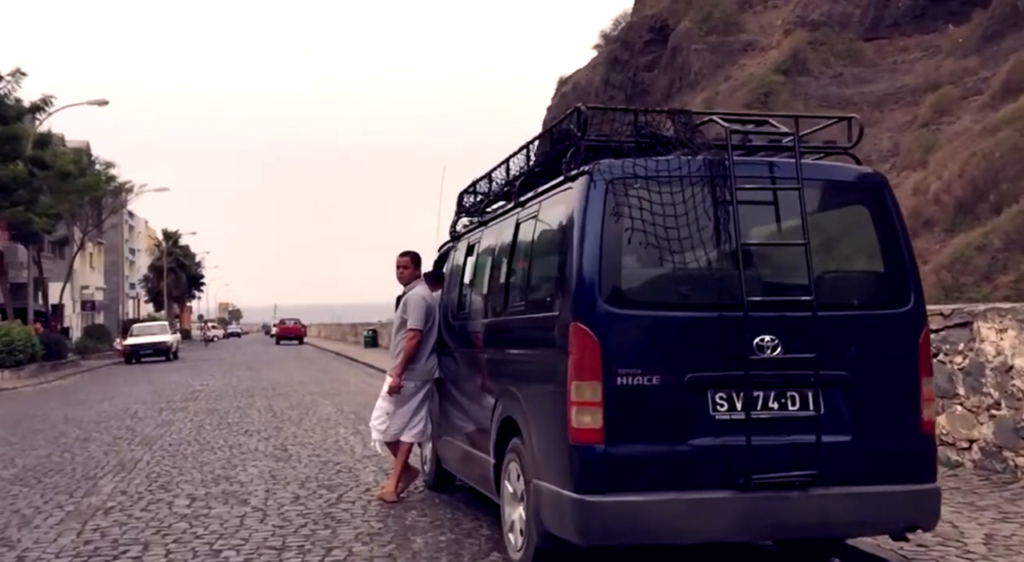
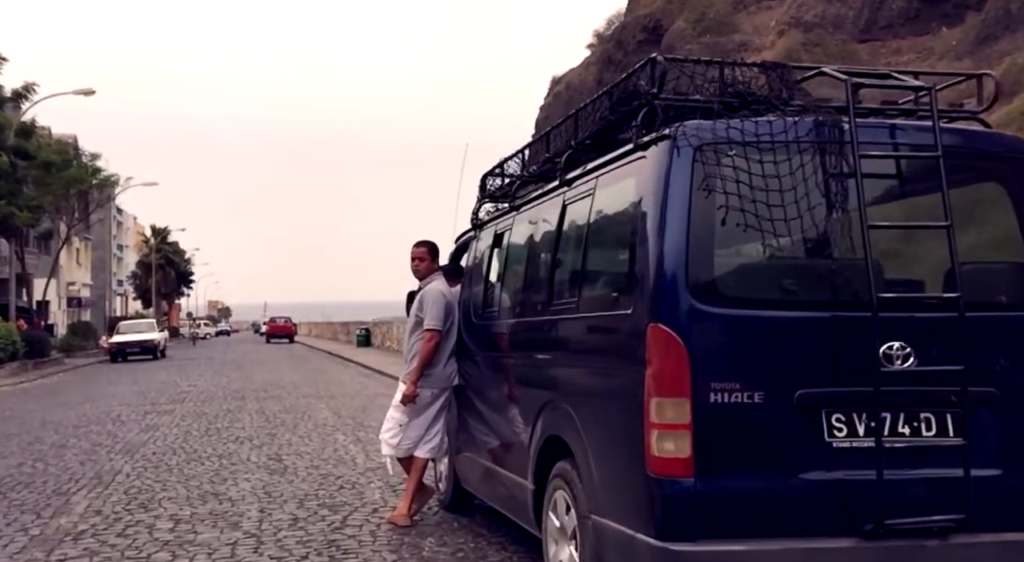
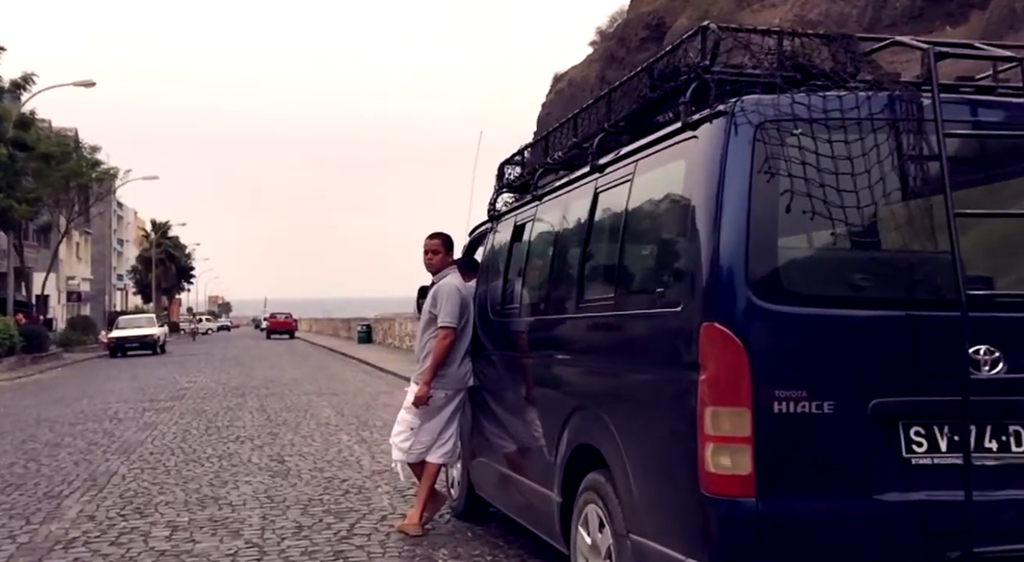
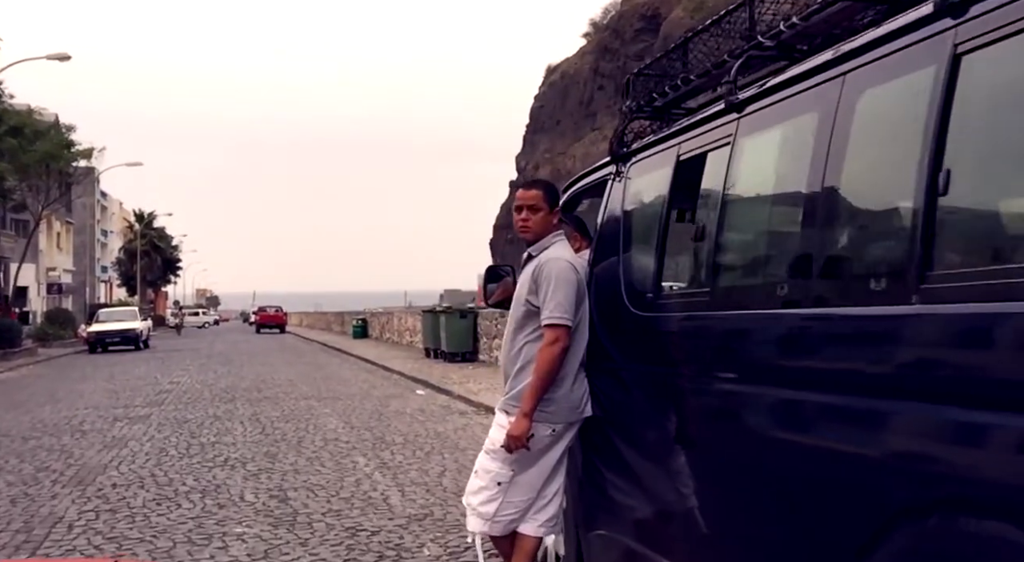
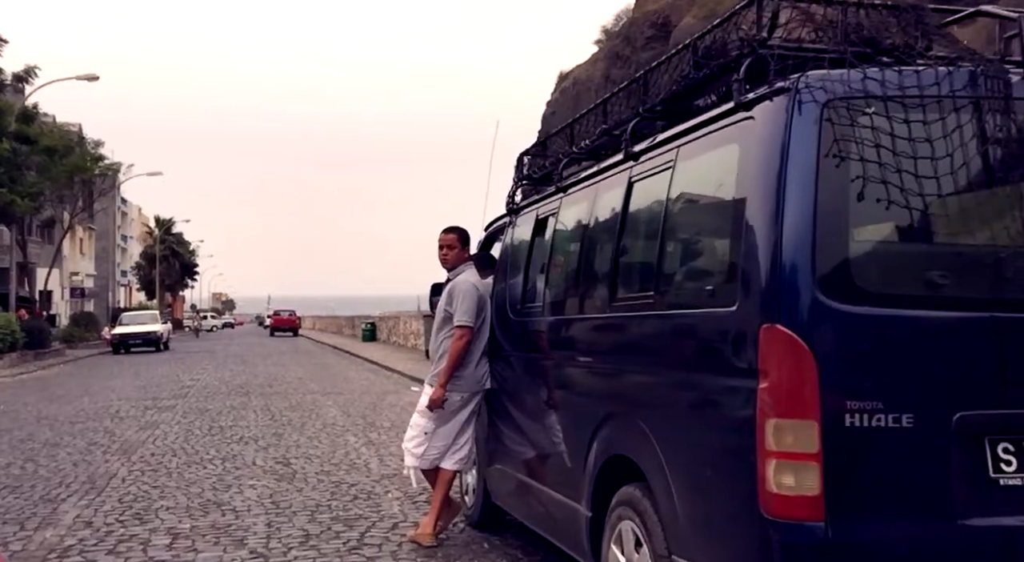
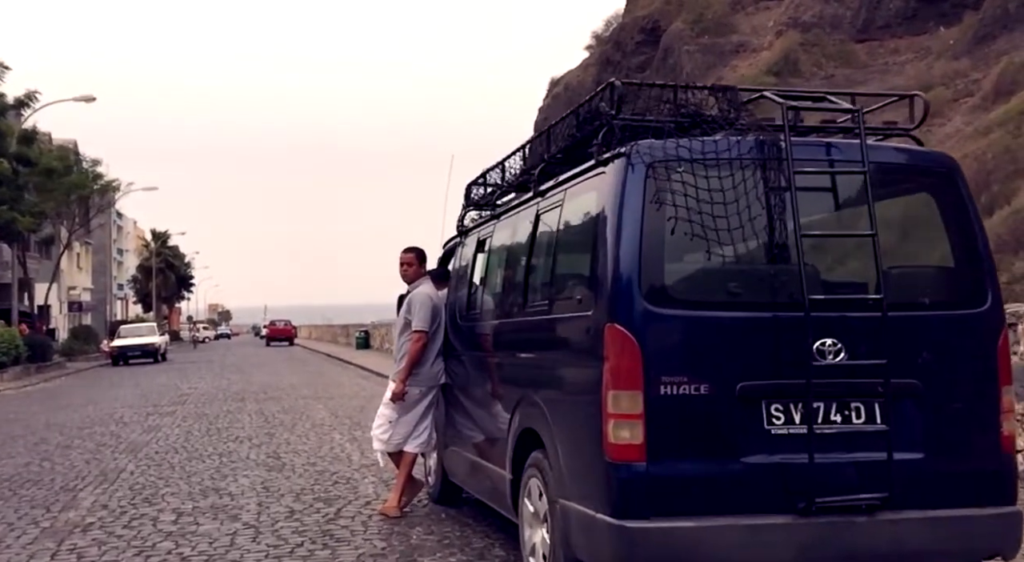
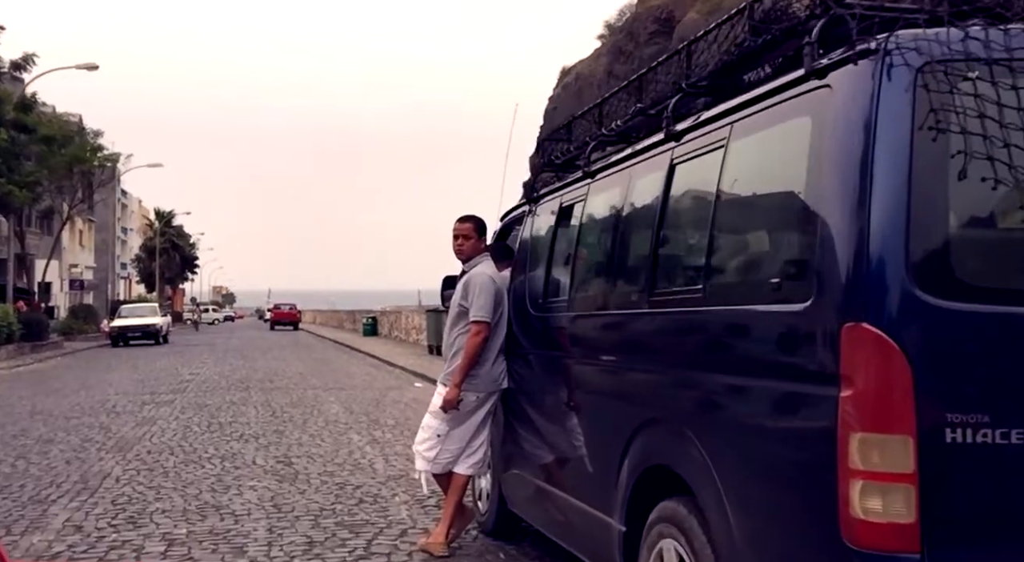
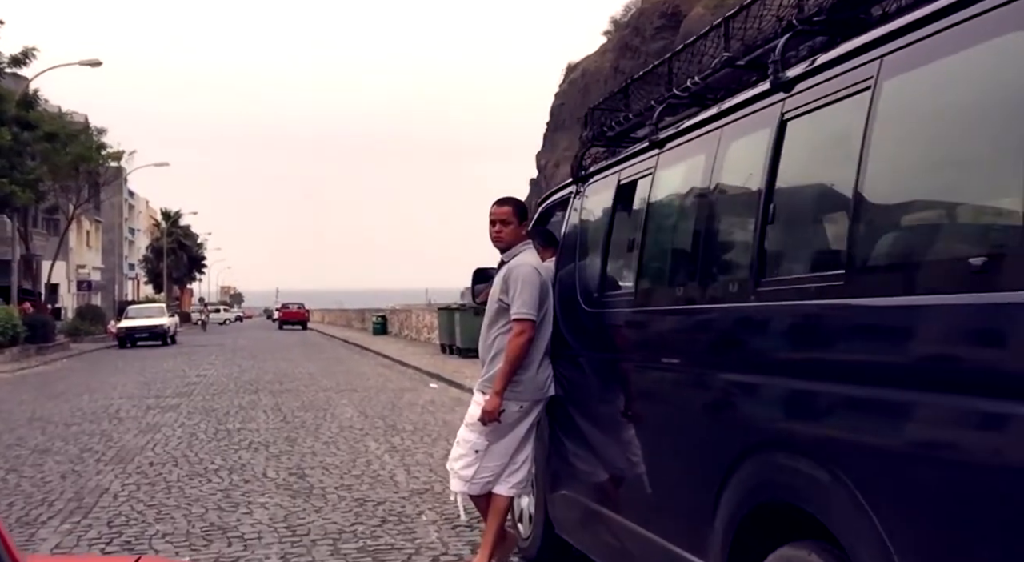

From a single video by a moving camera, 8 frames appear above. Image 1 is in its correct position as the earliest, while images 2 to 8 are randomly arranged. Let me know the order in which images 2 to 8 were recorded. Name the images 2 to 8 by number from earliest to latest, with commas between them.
6, 2, 3, 5, 7, 8, 4
